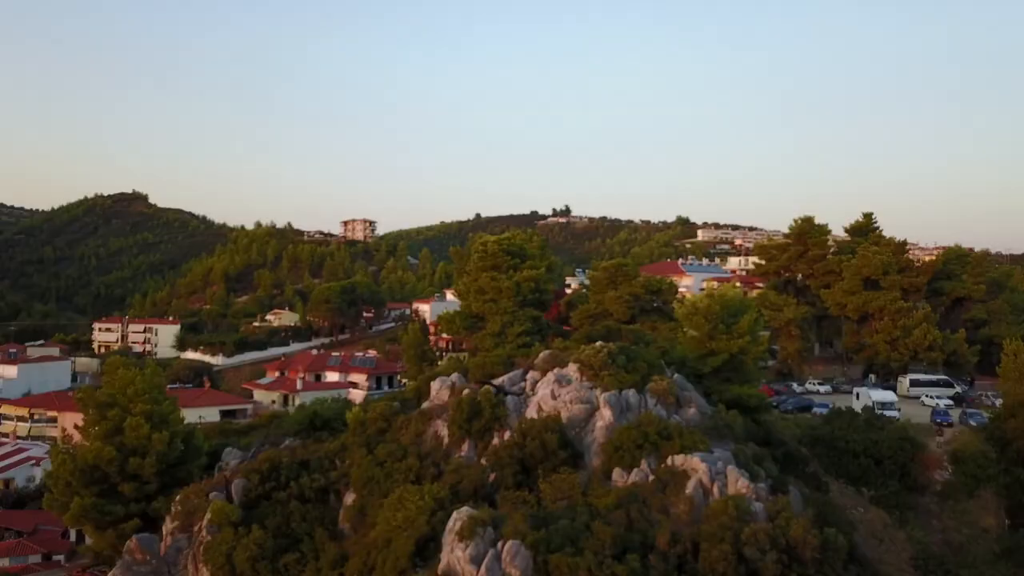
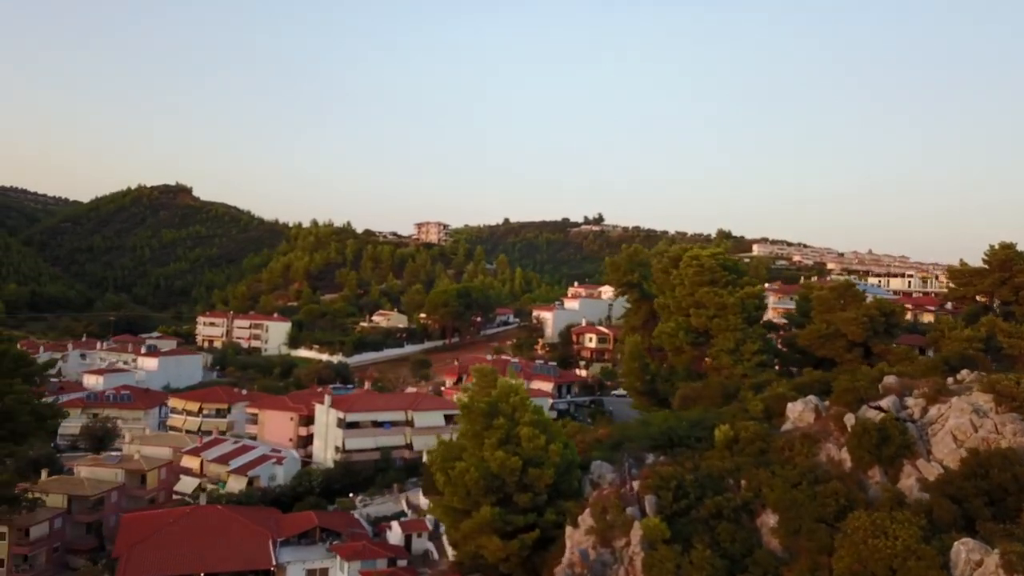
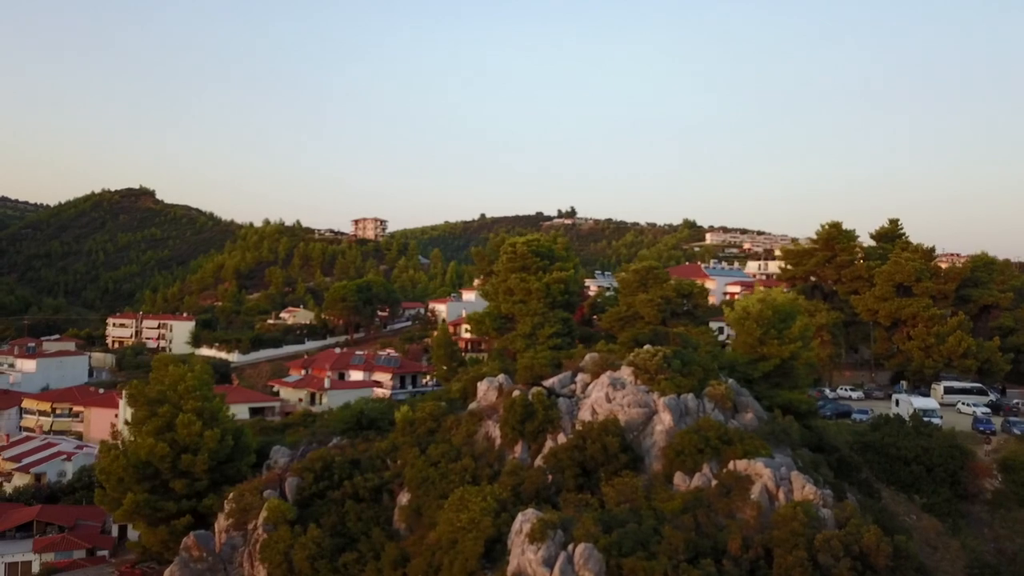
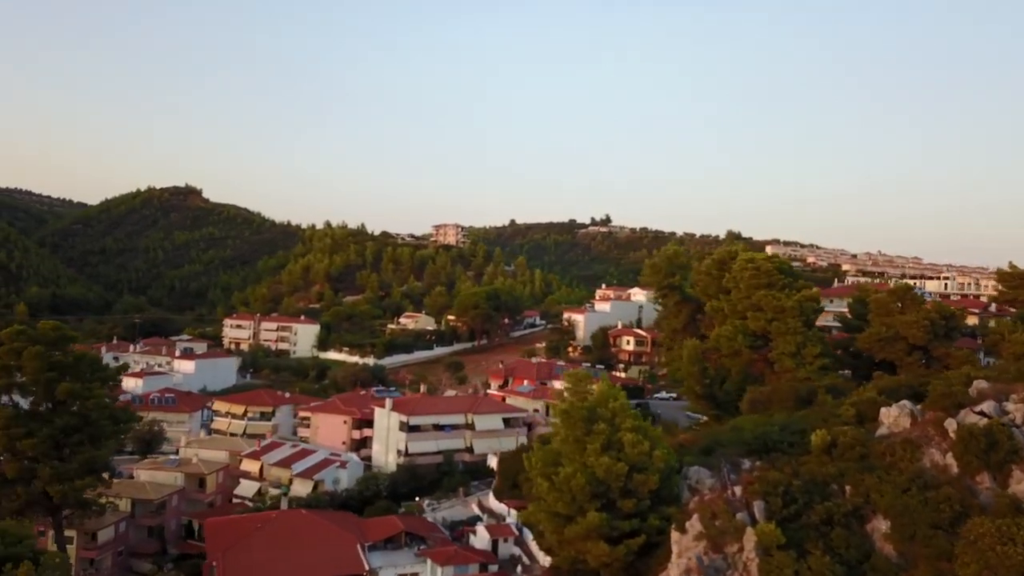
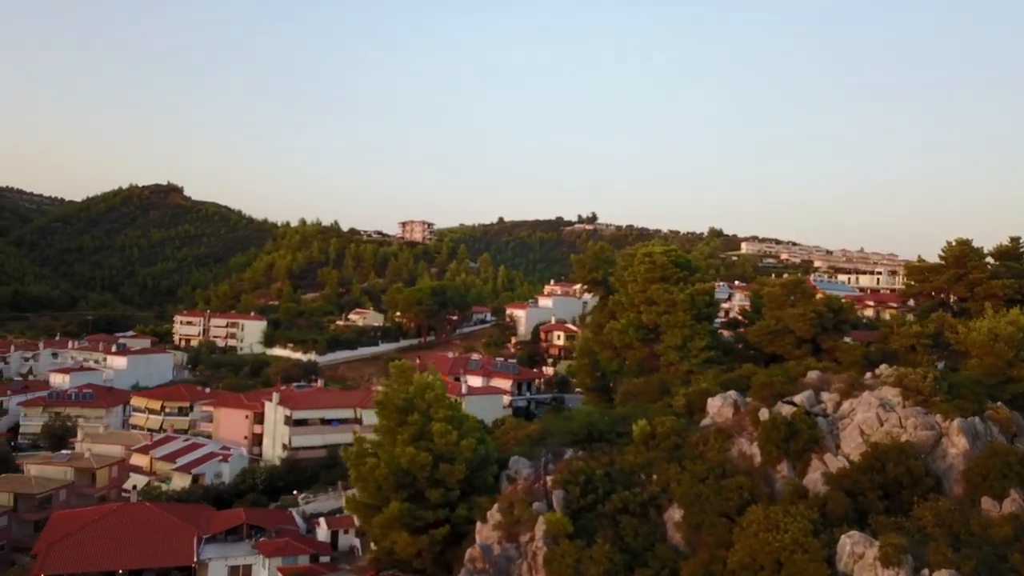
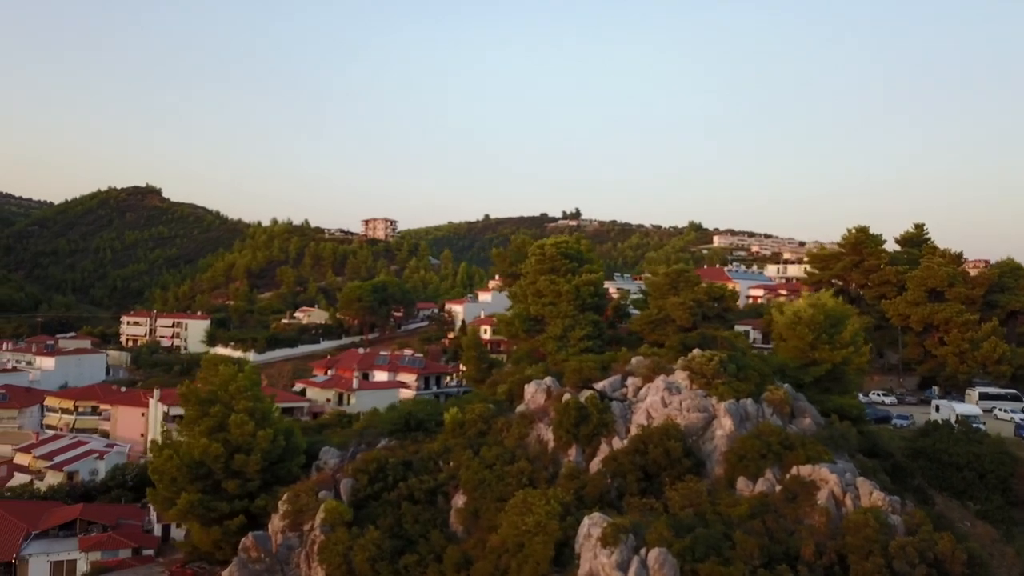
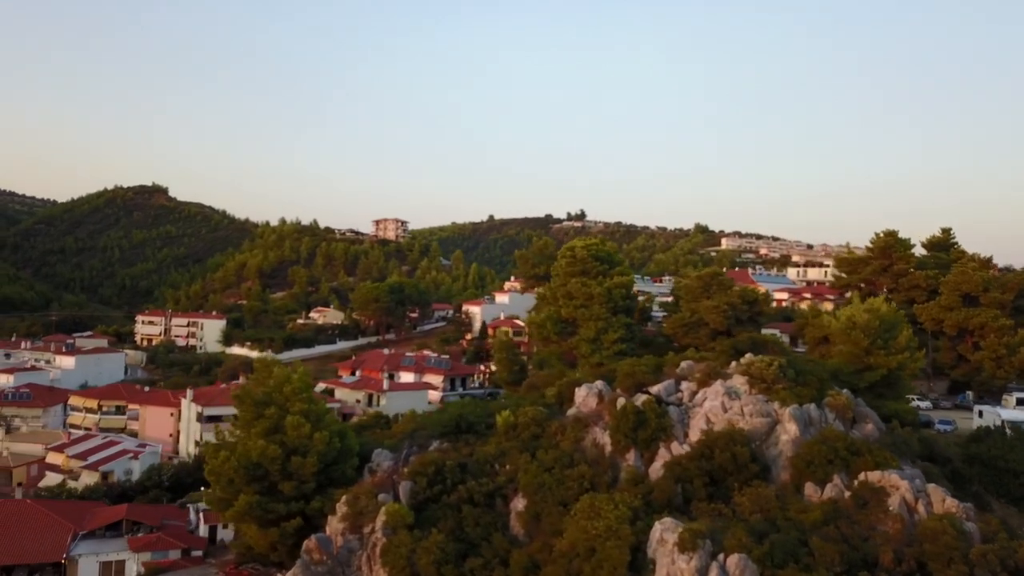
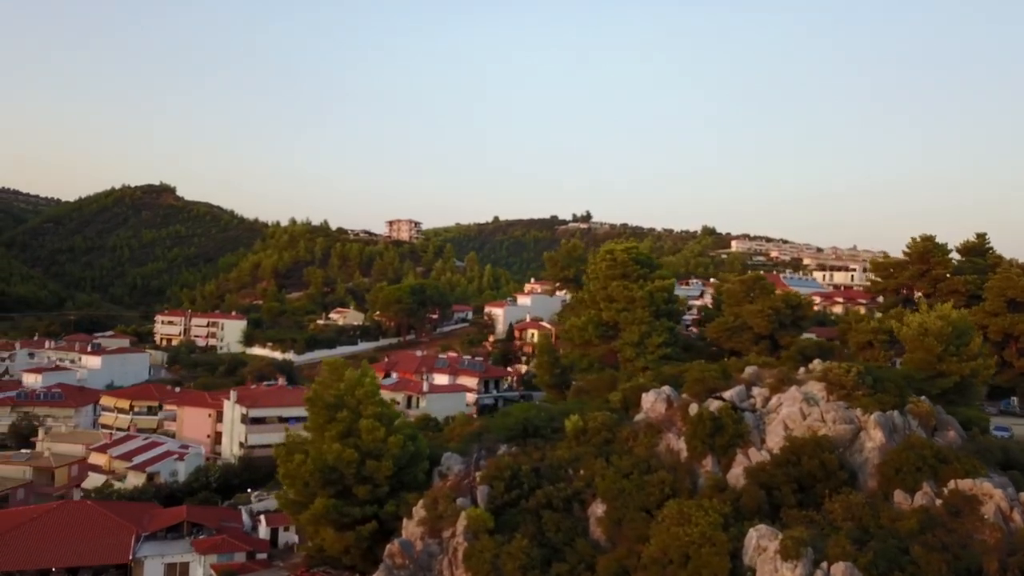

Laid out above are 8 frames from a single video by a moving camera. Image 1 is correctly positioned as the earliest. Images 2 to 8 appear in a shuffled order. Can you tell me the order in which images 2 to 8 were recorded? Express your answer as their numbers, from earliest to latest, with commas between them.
3, 6, 7, 8, 5, 2, 4
